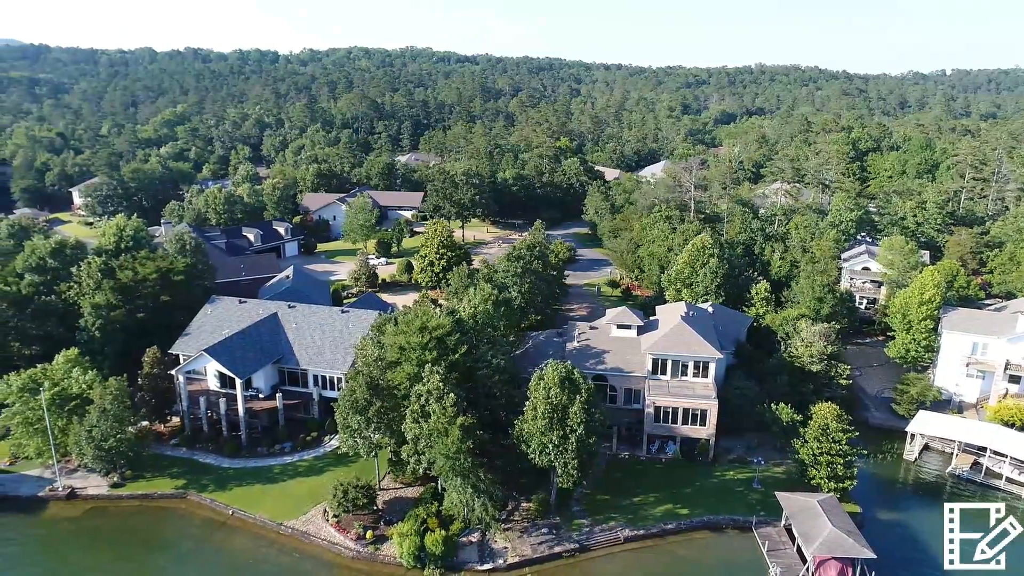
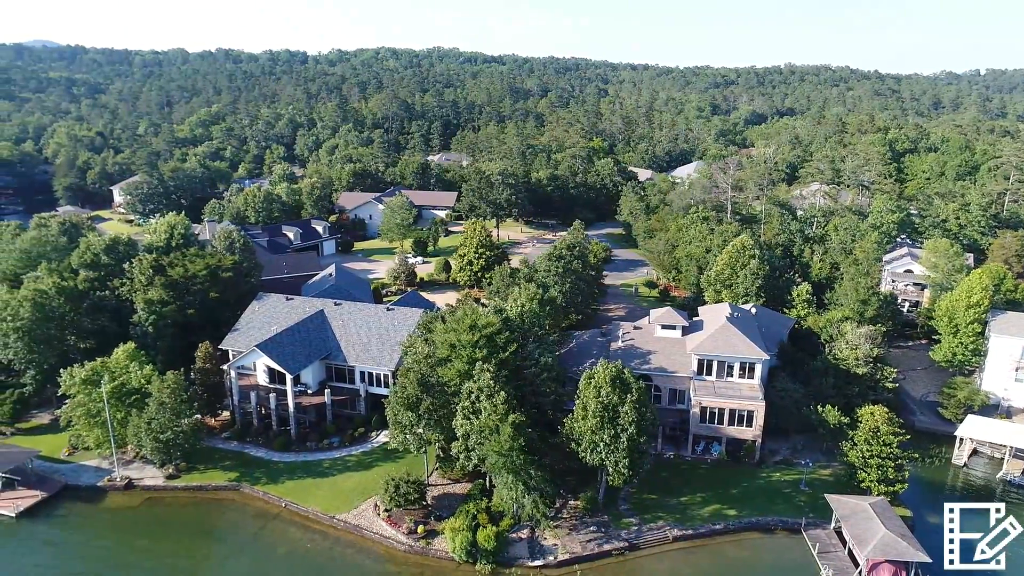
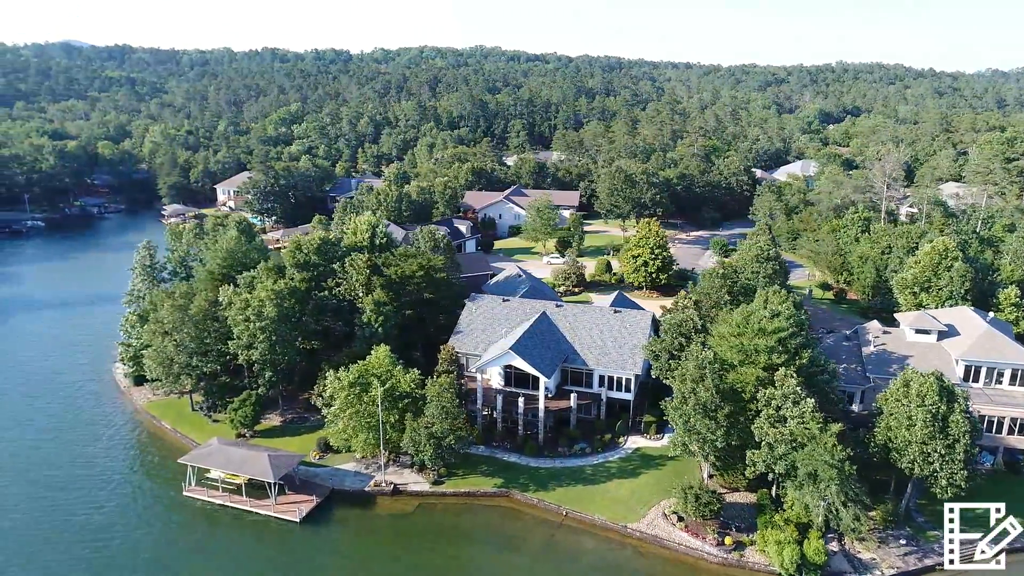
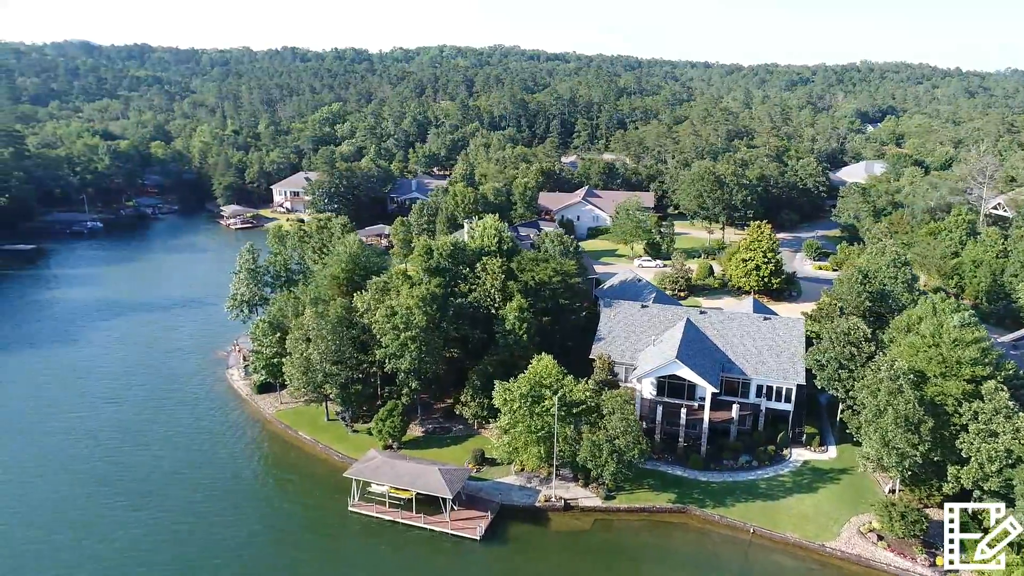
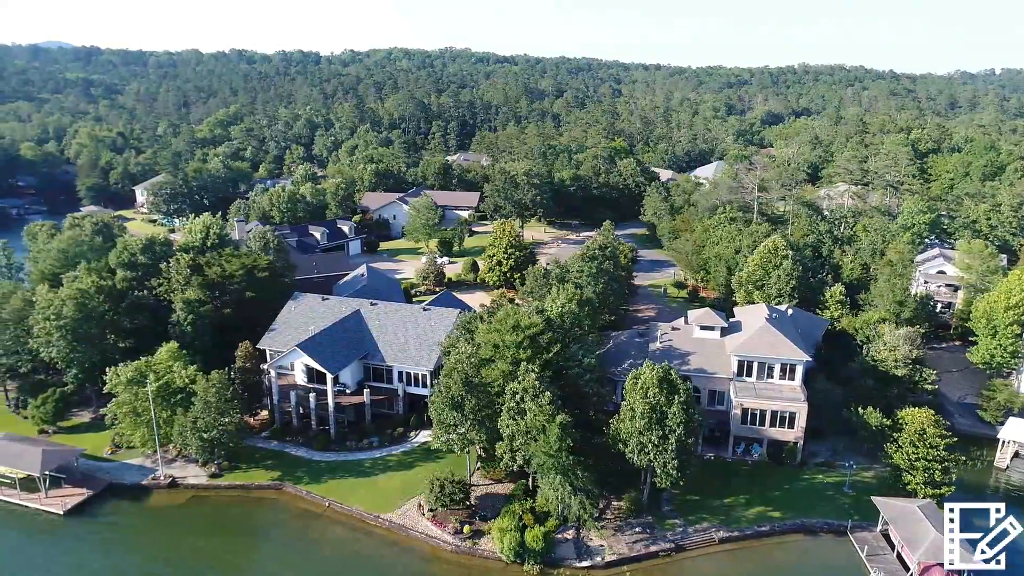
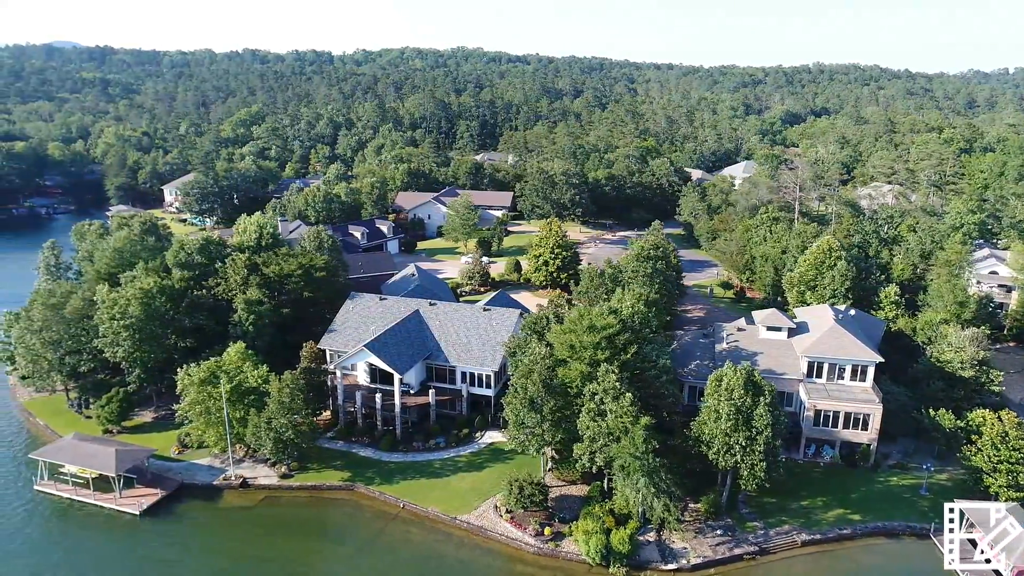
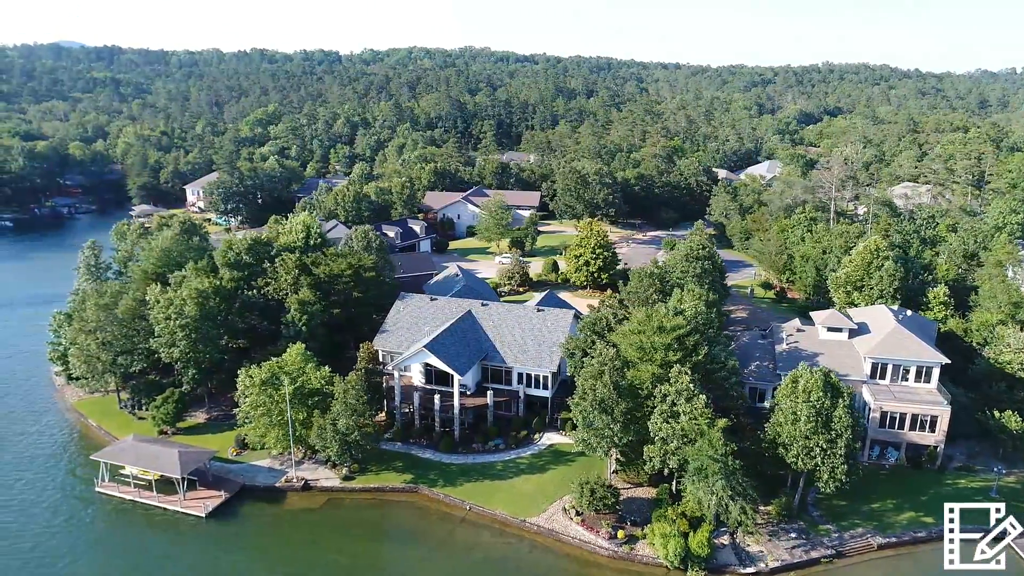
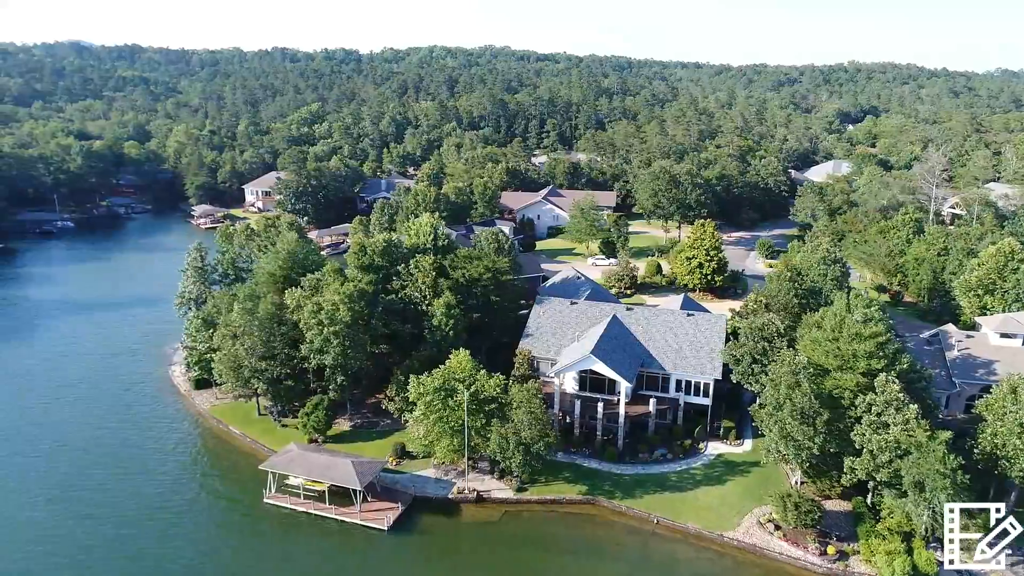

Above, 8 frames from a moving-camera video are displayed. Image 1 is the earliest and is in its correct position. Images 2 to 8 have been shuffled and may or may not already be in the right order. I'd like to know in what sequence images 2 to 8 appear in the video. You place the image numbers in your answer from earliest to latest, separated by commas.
2, 5, 6, 7, 3, 8, 4
